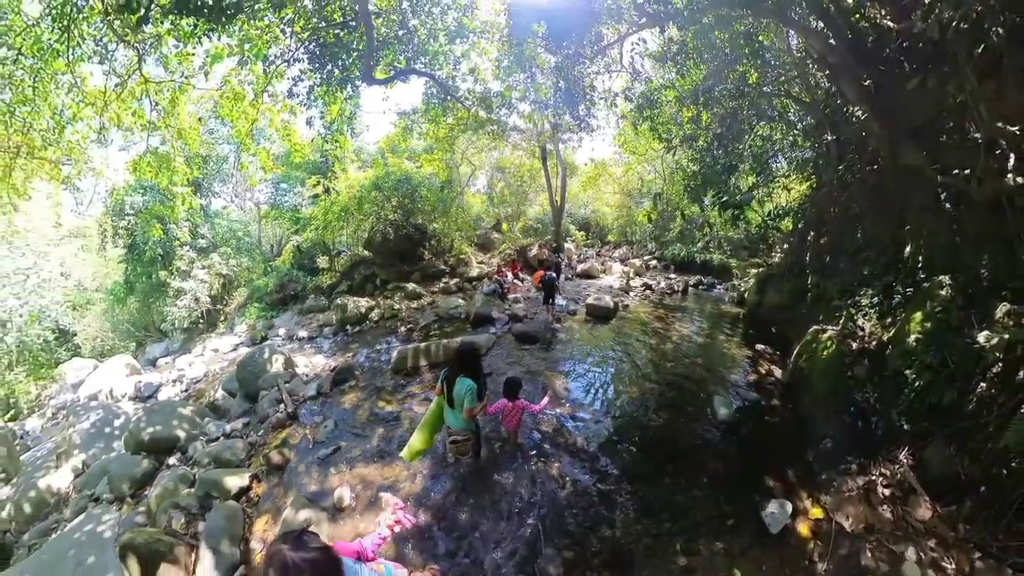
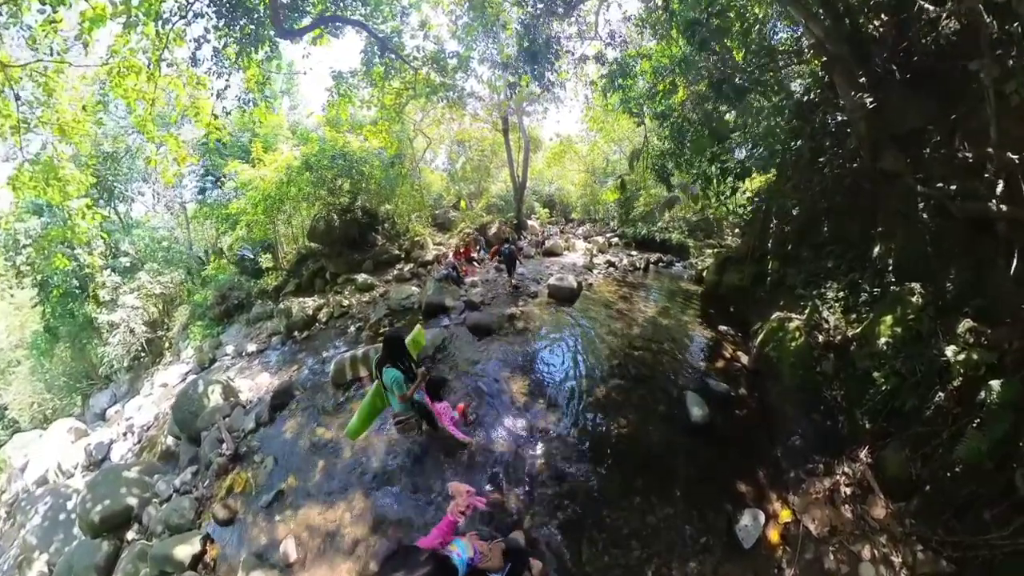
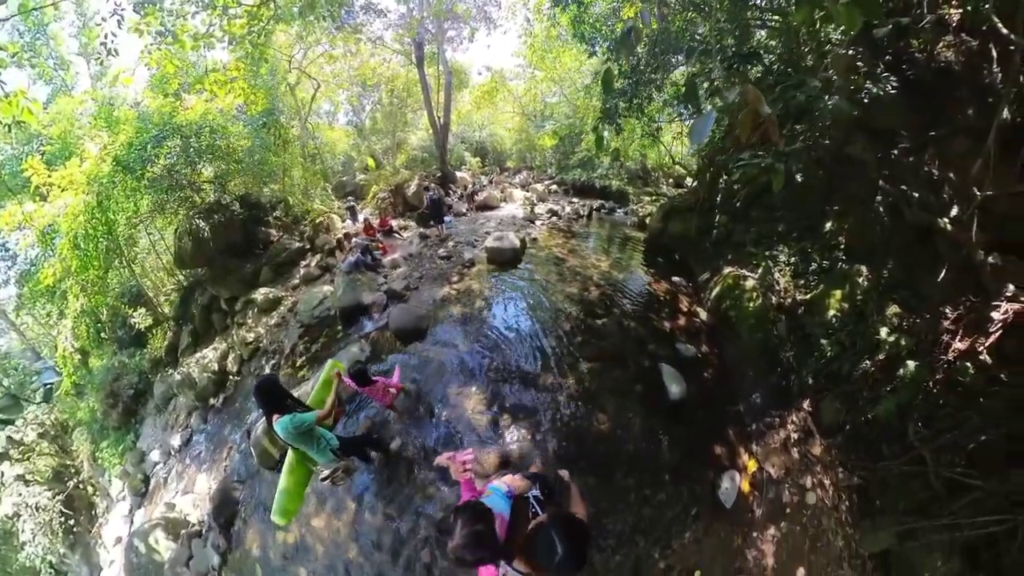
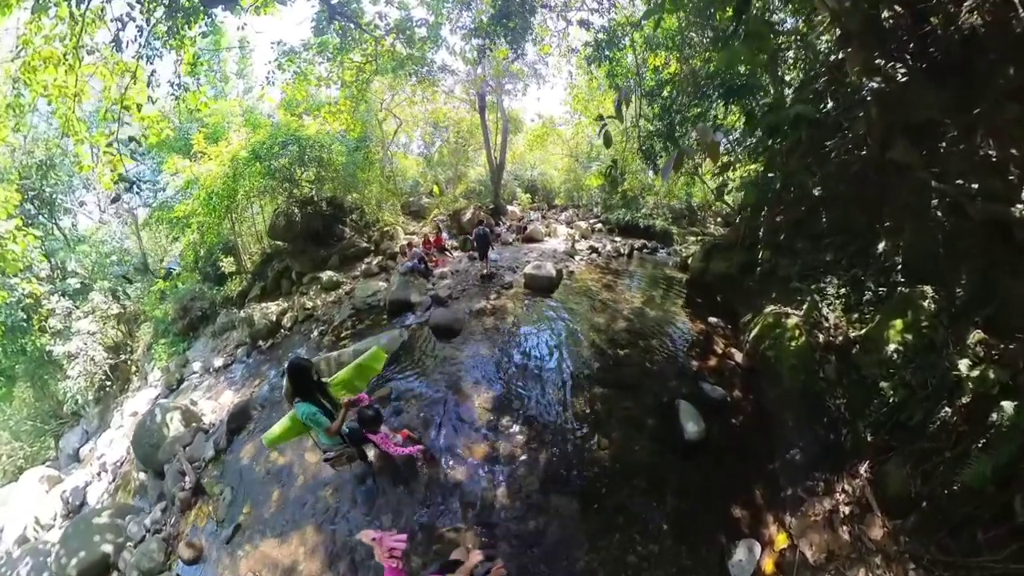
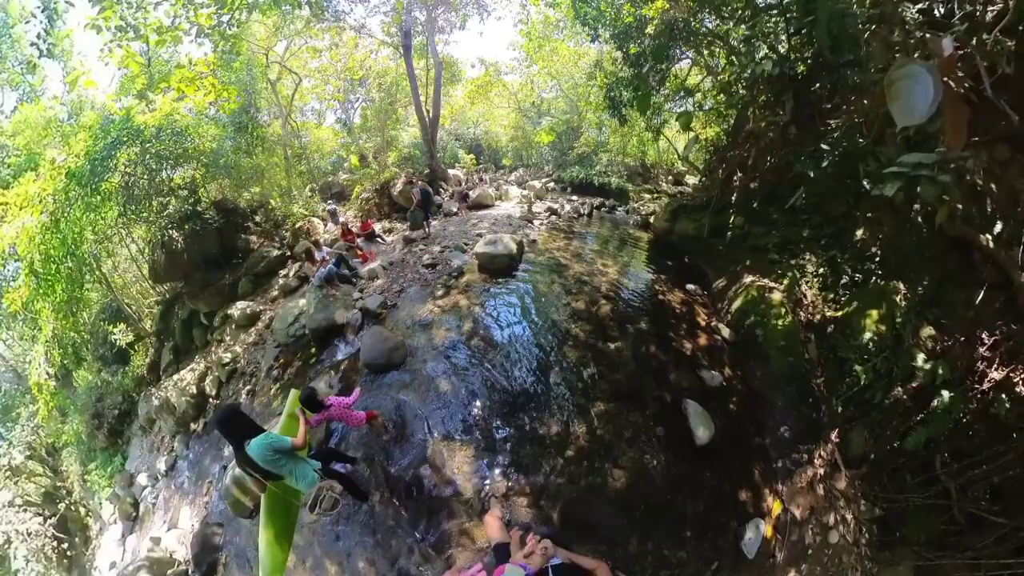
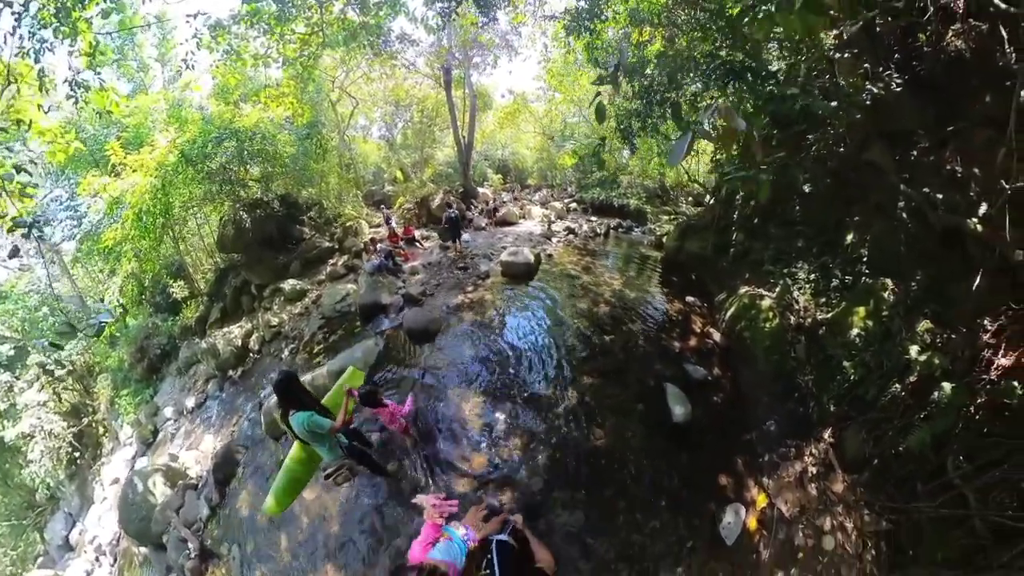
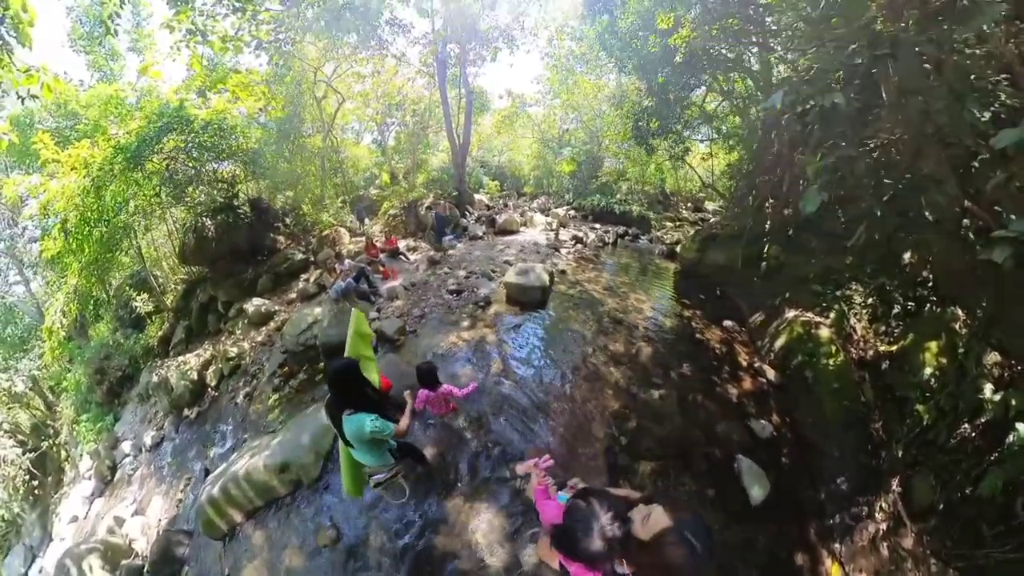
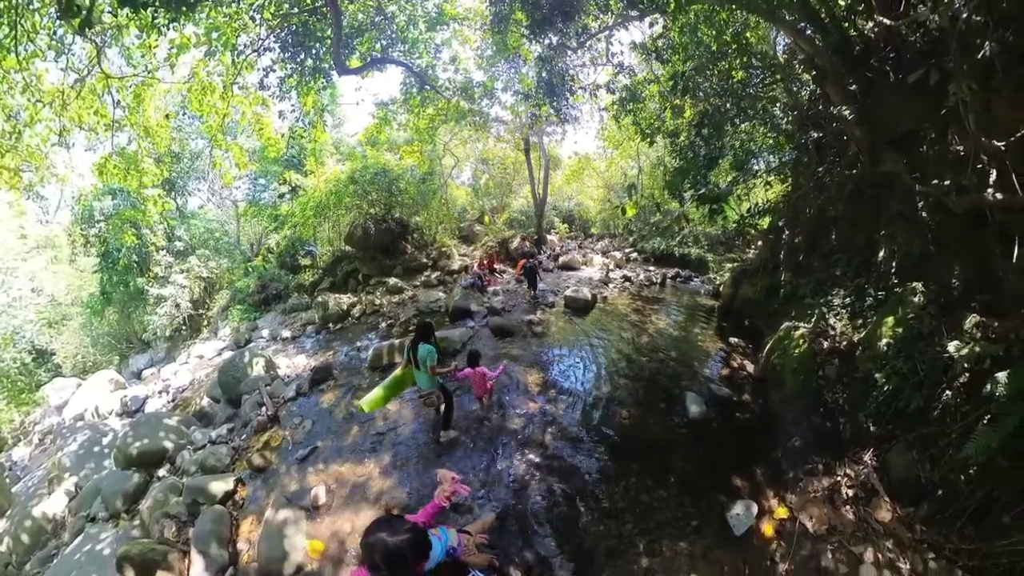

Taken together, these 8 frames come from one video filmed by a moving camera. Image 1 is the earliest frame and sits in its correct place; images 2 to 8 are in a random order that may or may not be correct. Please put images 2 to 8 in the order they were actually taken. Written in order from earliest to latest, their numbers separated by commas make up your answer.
8, 2, 4, 6, 3, 5, 7
